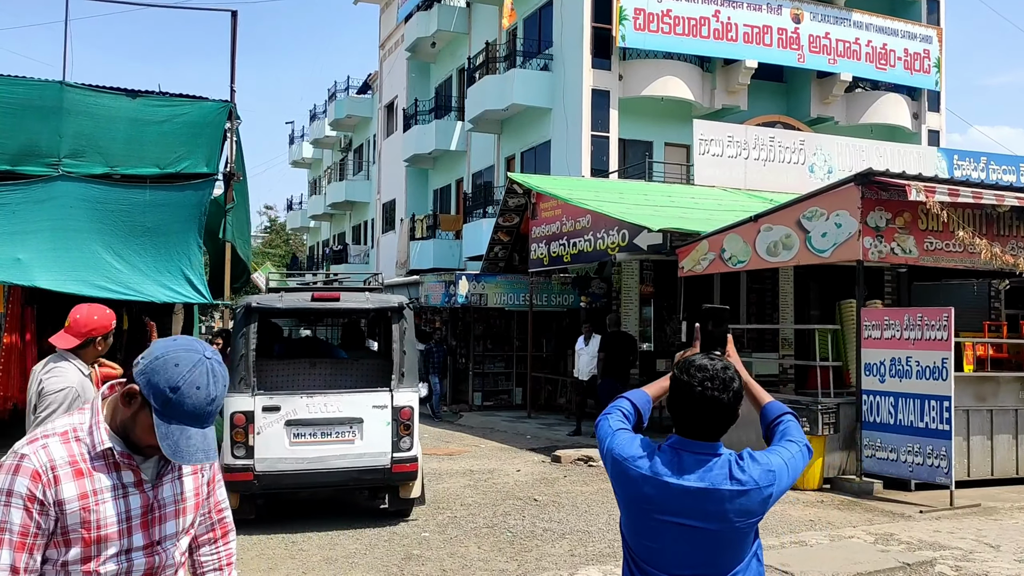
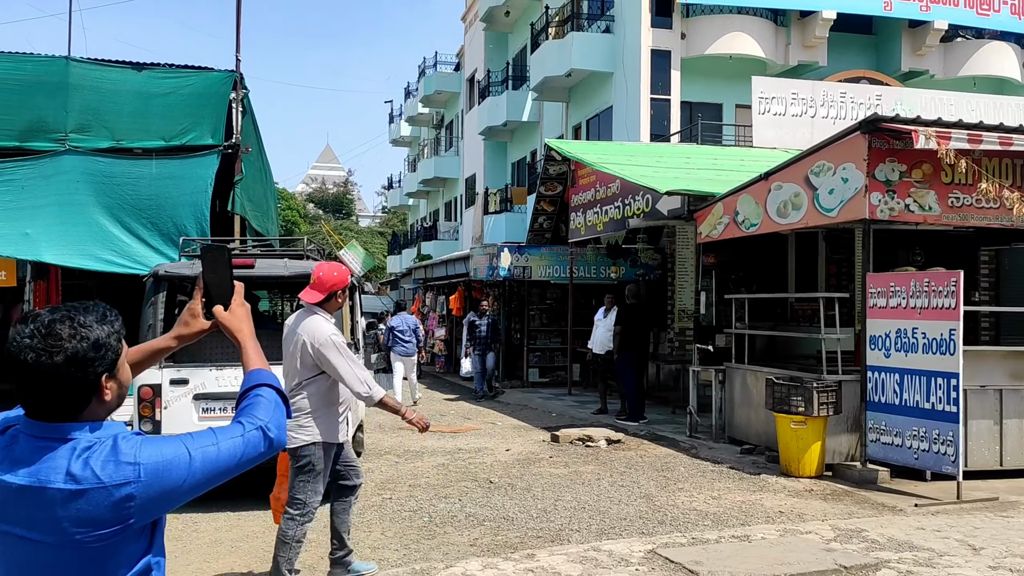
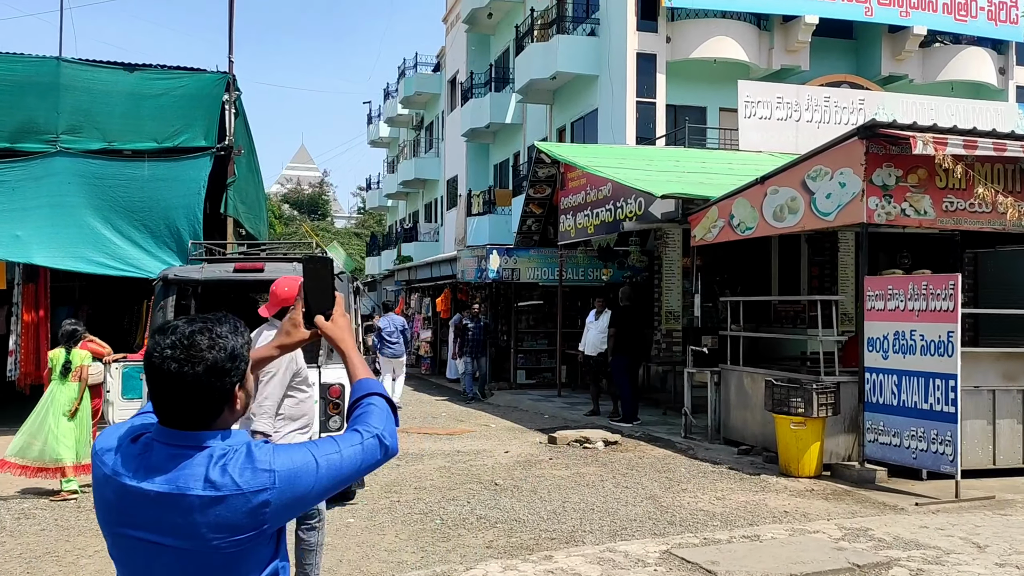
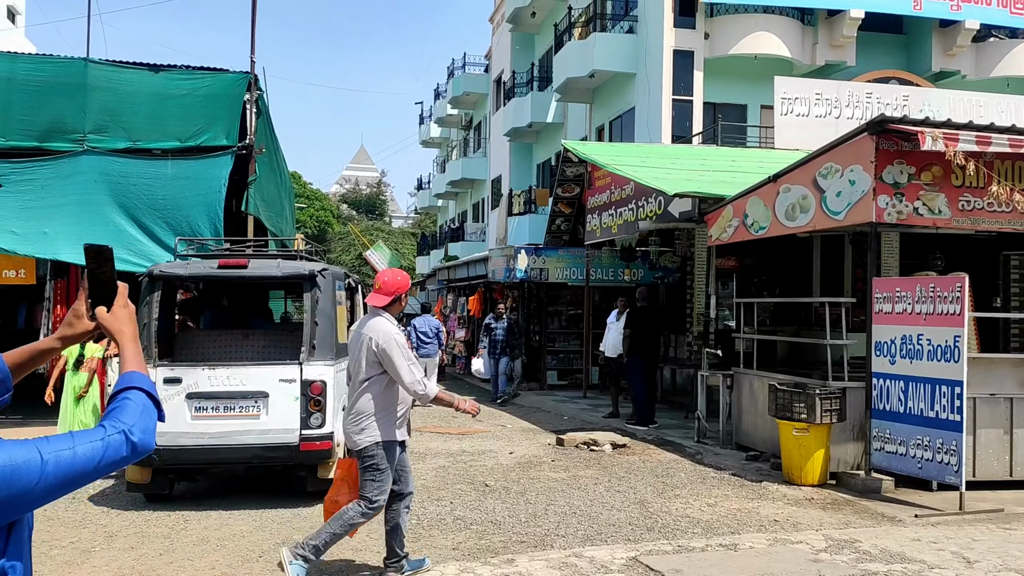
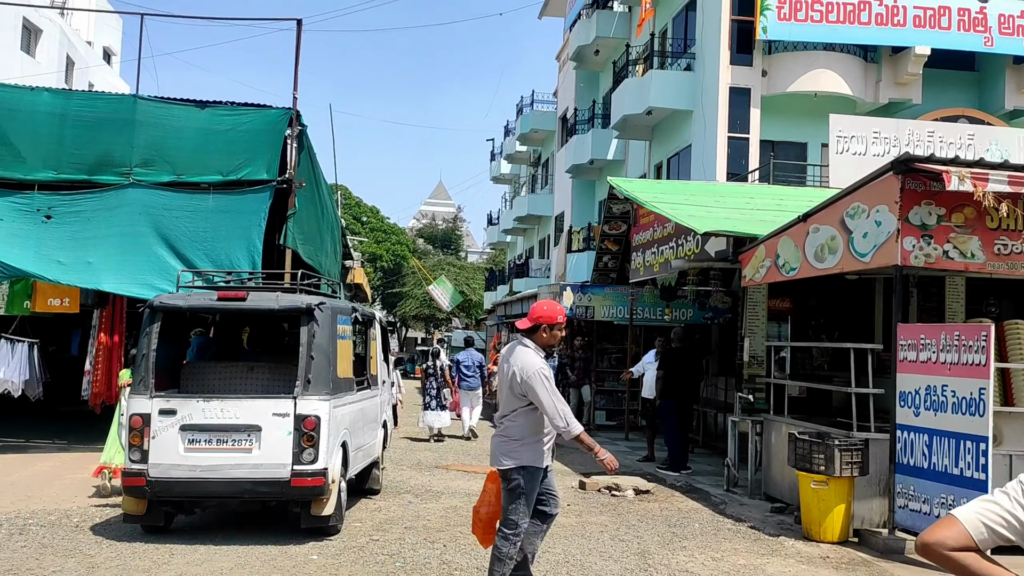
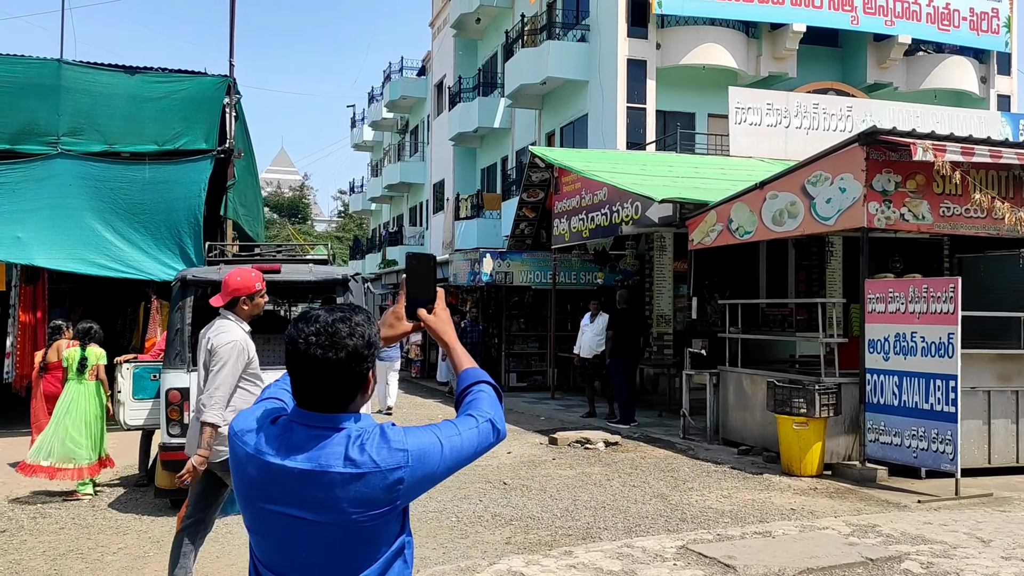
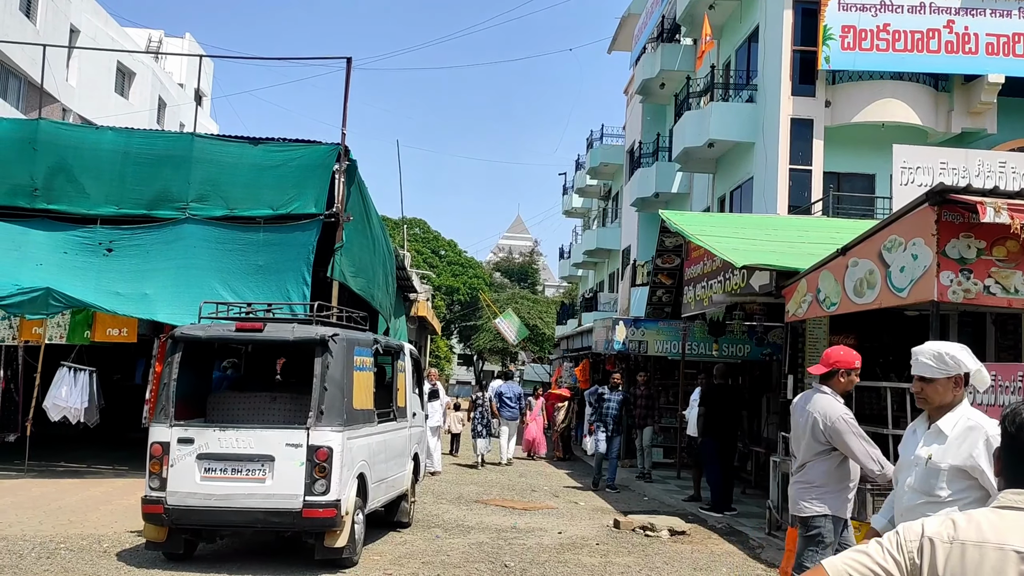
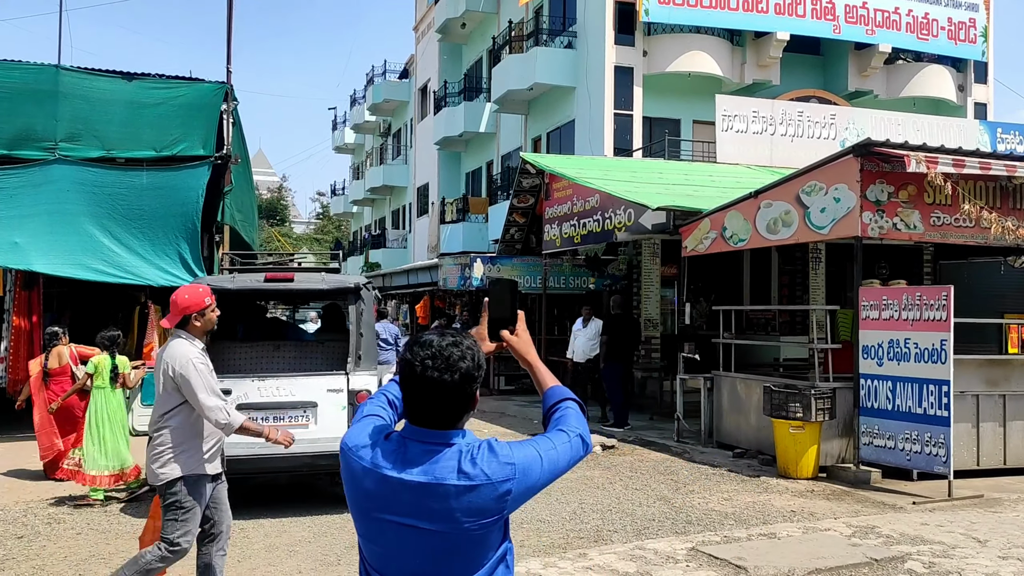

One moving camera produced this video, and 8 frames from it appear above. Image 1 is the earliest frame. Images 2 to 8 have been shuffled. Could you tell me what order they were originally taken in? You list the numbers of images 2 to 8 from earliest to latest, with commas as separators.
8, 6, 3, 2, 4, 5, 7
